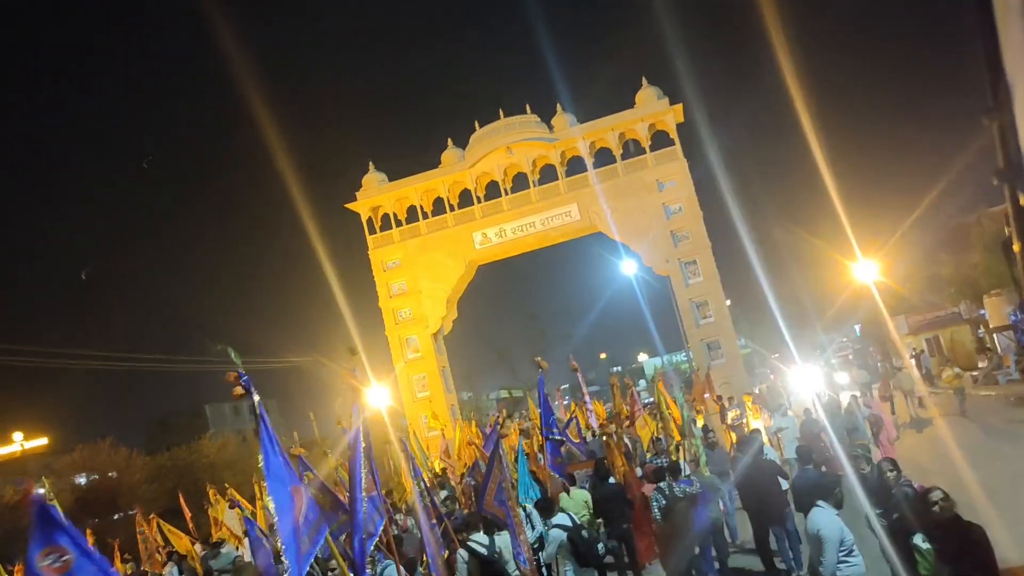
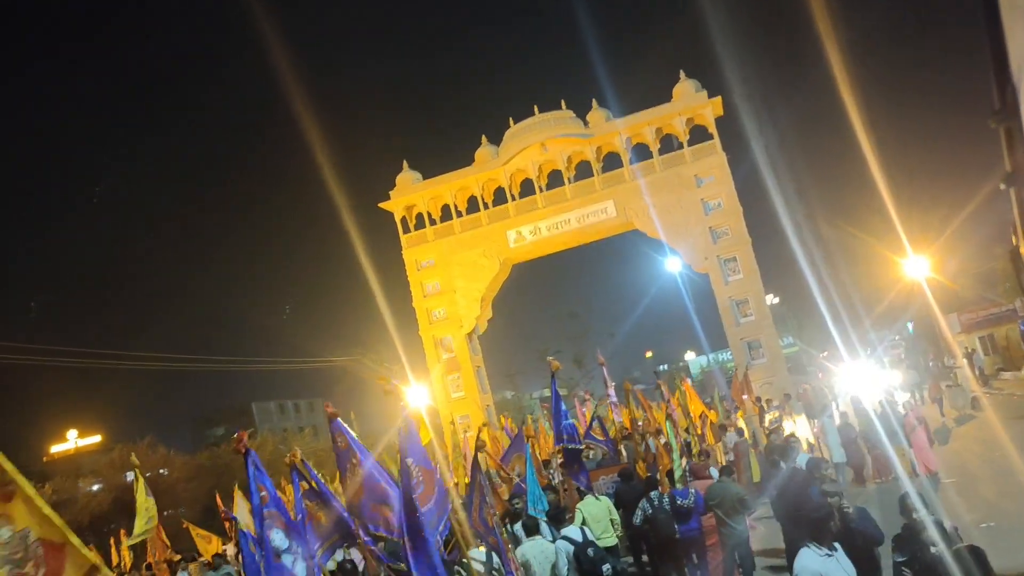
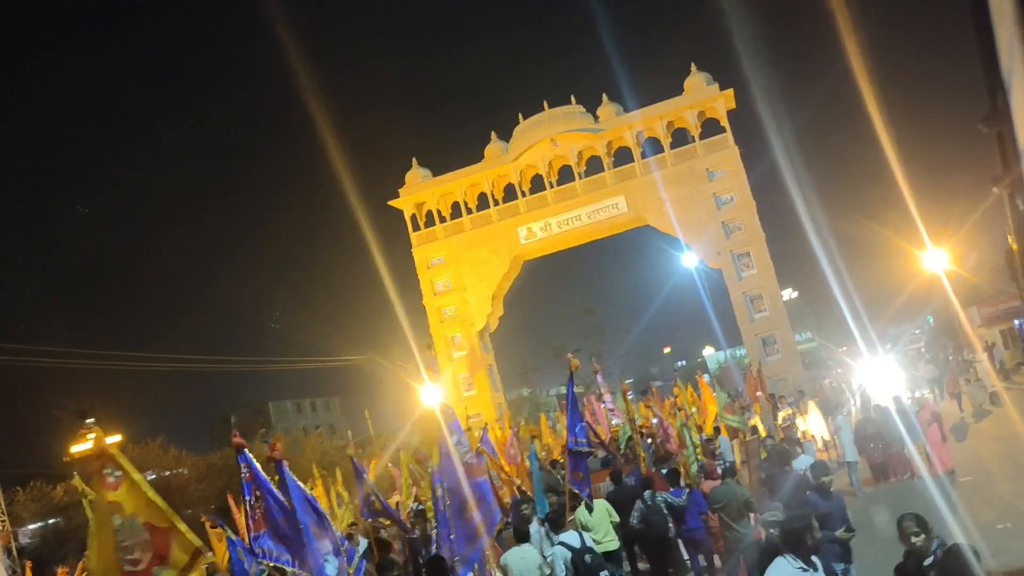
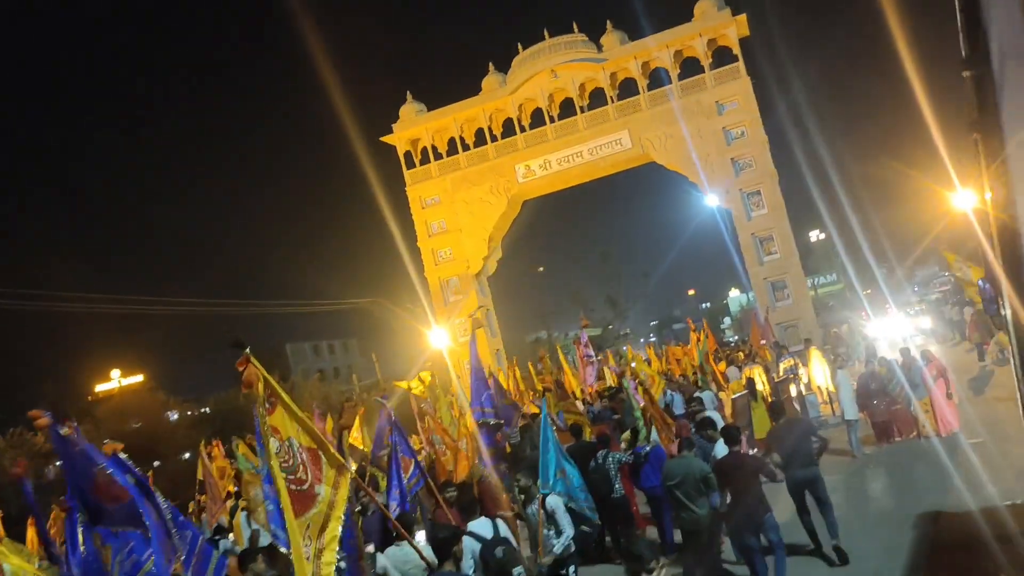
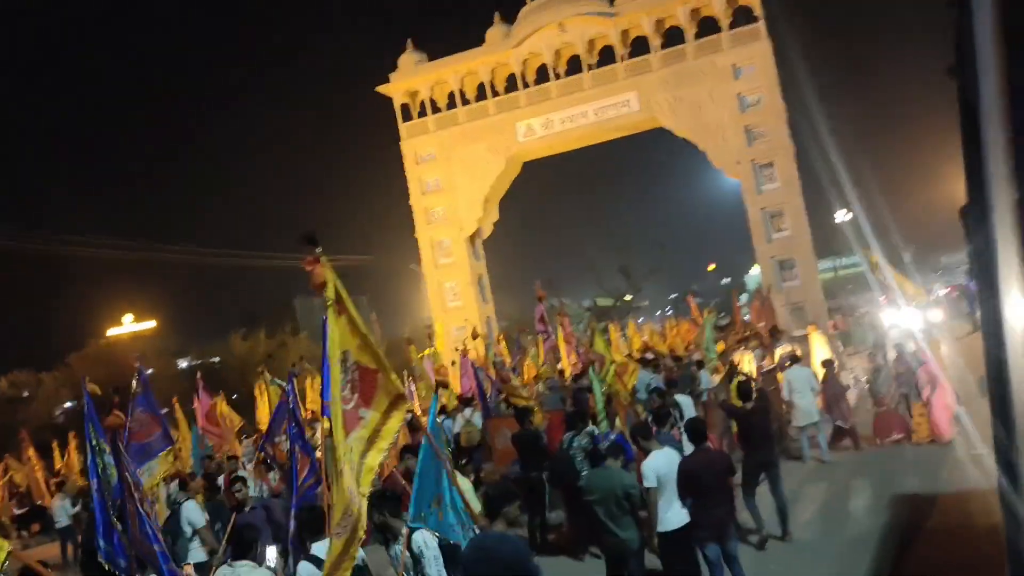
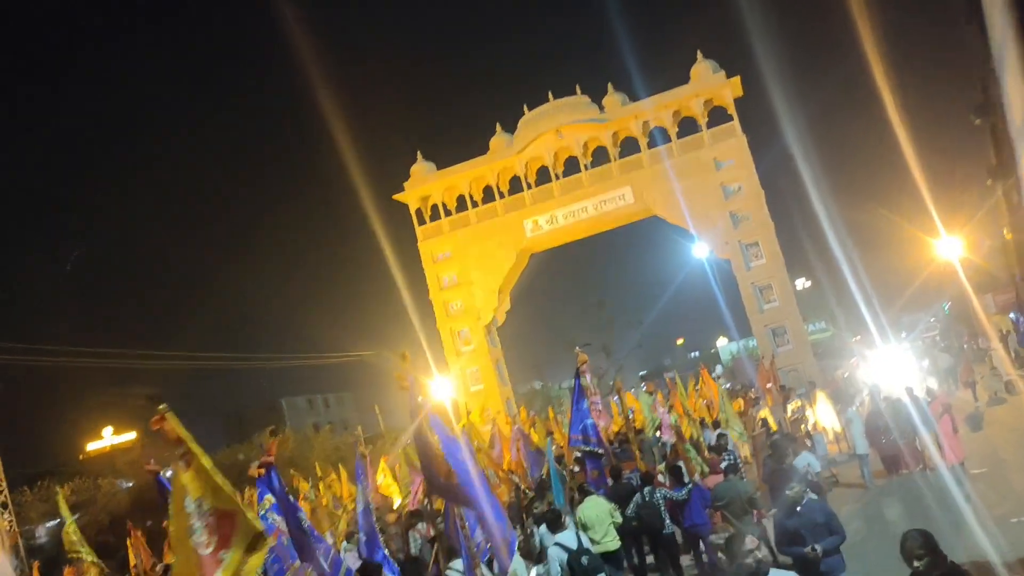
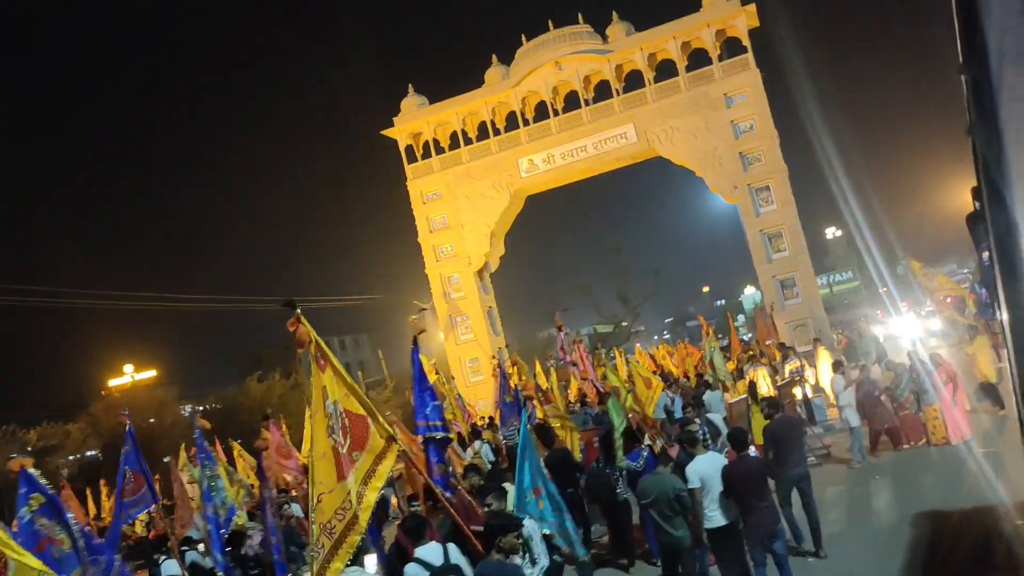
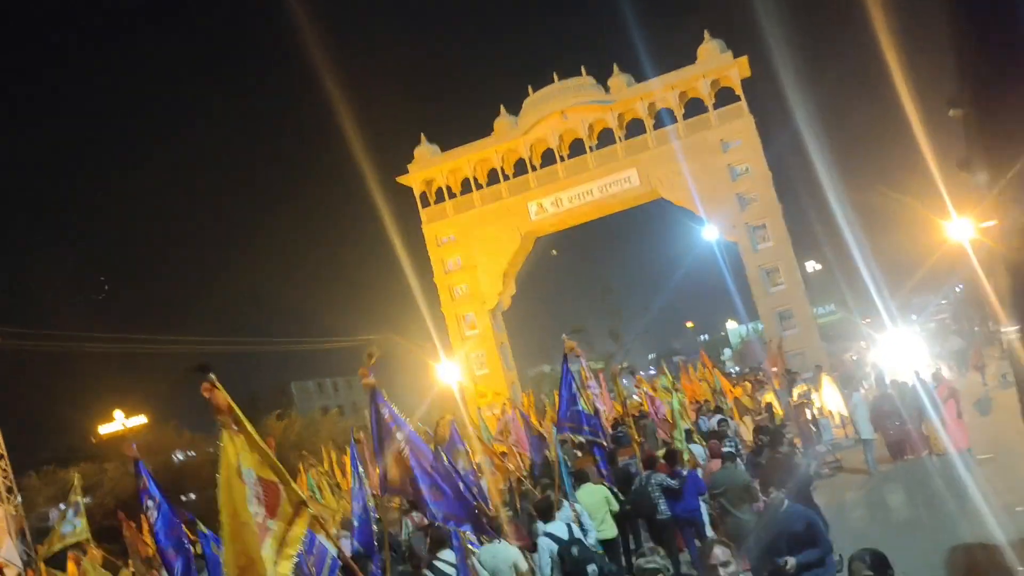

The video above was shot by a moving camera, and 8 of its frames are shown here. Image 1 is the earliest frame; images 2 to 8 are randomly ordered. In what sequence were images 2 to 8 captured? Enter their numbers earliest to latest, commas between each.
2, 3, 6, 8, 4, 7, 5
